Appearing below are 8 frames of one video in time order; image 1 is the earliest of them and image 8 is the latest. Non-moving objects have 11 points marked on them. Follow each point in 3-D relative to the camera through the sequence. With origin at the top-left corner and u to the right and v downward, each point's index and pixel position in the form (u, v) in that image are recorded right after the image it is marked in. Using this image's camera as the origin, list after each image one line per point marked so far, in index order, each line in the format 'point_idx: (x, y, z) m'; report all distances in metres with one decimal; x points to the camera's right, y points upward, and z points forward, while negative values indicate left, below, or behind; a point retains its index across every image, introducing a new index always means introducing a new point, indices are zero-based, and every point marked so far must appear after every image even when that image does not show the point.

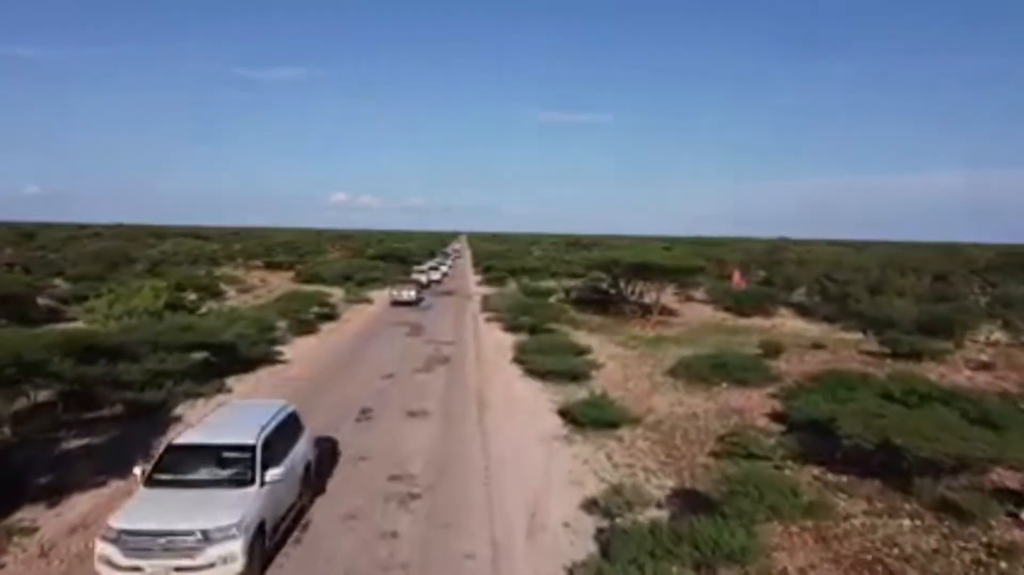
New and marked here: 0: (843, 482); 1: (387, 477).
0: (+7.3, -4.3, +17.8) m
1: (-2.7, -4.1, +17.2) m
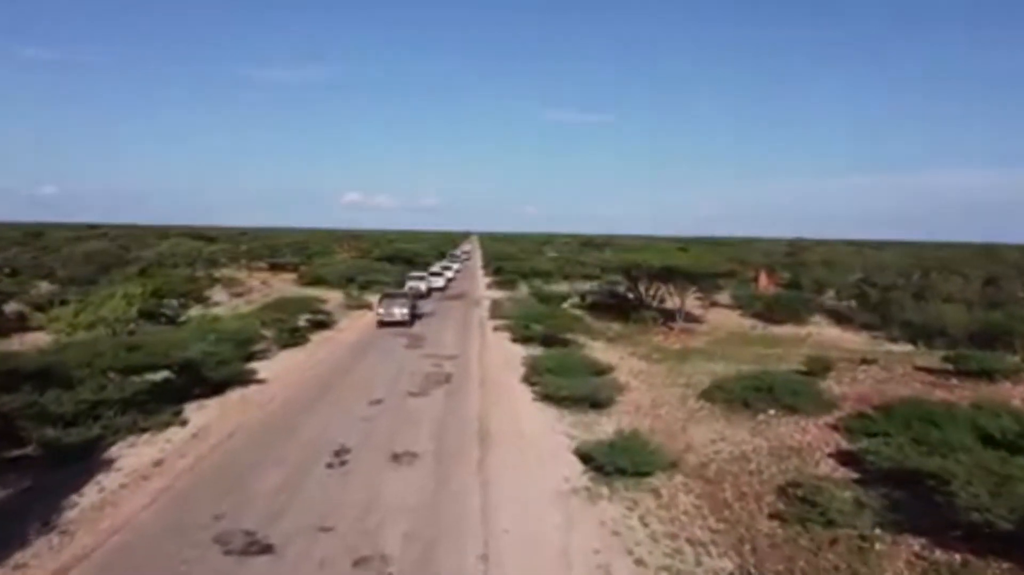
0: (+7.4, -4.6, +13.4) m
1: (-2.6, -4.4, +13.0) m
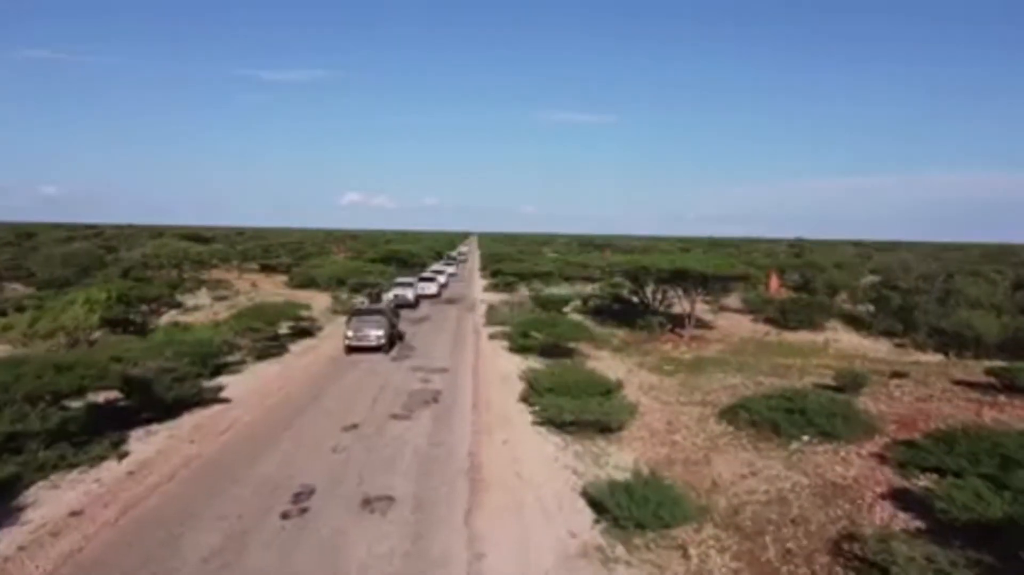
0: (+7.3, -4.8, +10.2) m
1: (-2.7, -4.6, +9.8) m
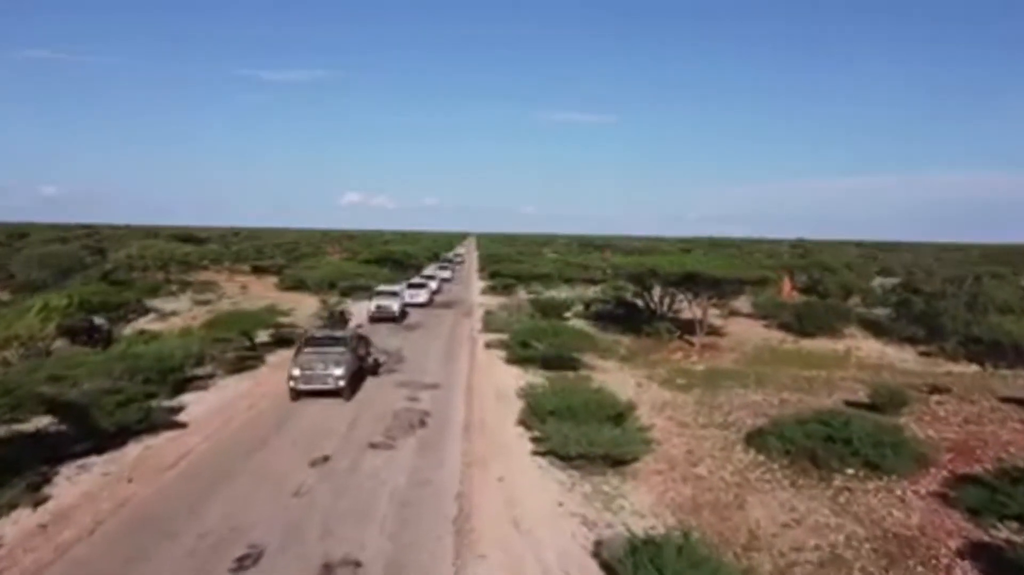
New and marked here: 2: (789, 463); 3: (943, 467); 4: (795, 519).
0: (+7.3, -5.0, +7.1) m
1: (-2.7, -4.8, +6.7) m
2: (+6.6, -4.2, +19.3) m
3: (+10.2, -4.2, +19.1) m
4: (+5.5, -4.5, +15.7) m
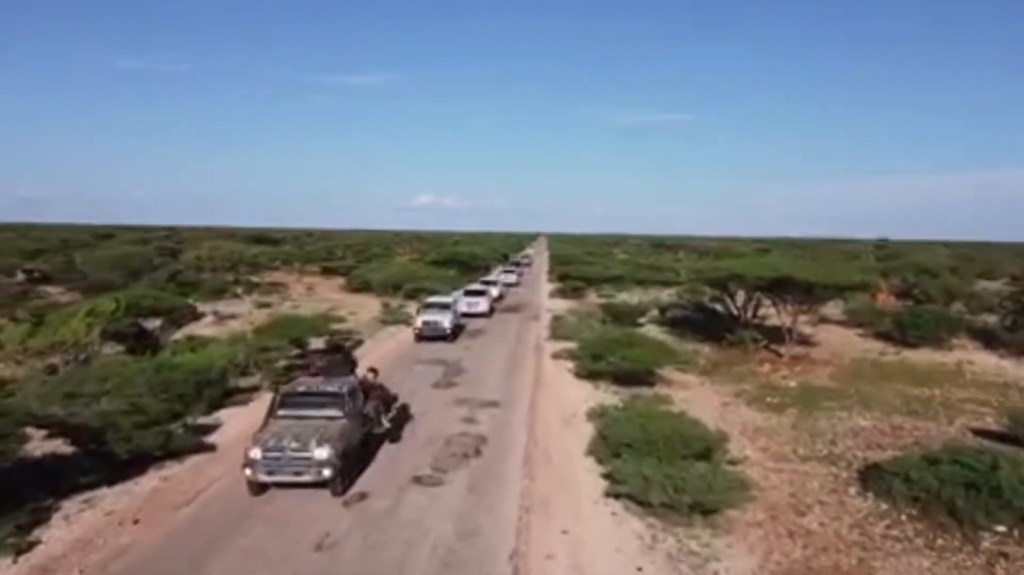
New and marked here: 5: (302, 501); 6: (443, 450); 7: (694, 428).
0: (+7.5, -5.2, +3.6) m
1: (-2.4, -5.0, +4.0) m
2: (+8.0, -4.4, +15.8) m
3: (+11.5, -4.5, +15.2) m
4: (+6.5, -4.7, +12.3) m
5: (-4.0, -4.1, +15.6) m
6: (-1.6, -3.9, +19.5) m
7: (+4.4, -3.4, +19.5) m
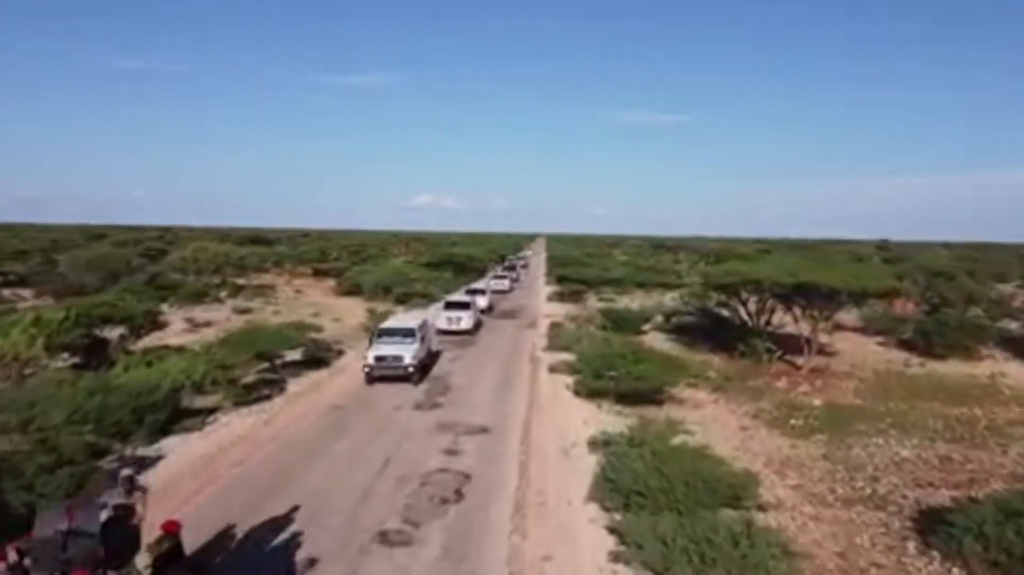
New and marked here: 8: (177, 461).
0: (+7.3, -5.5, +0.5) m
1: (-2.6, -5.2, +0.9) m
2: (+7.7, -4.7, +12.7) m
3: (+11.3, -4.7, +12.1) m
4: (+6.3, -5.0, +9.2) m
5: (-4.3, -4.4, +12.5) m
6: (-1.9, -4.1, +16.4) m
7: (+4.1, -3.6, +16.4) m
8: (-7.7, -3.9, +18.6) m
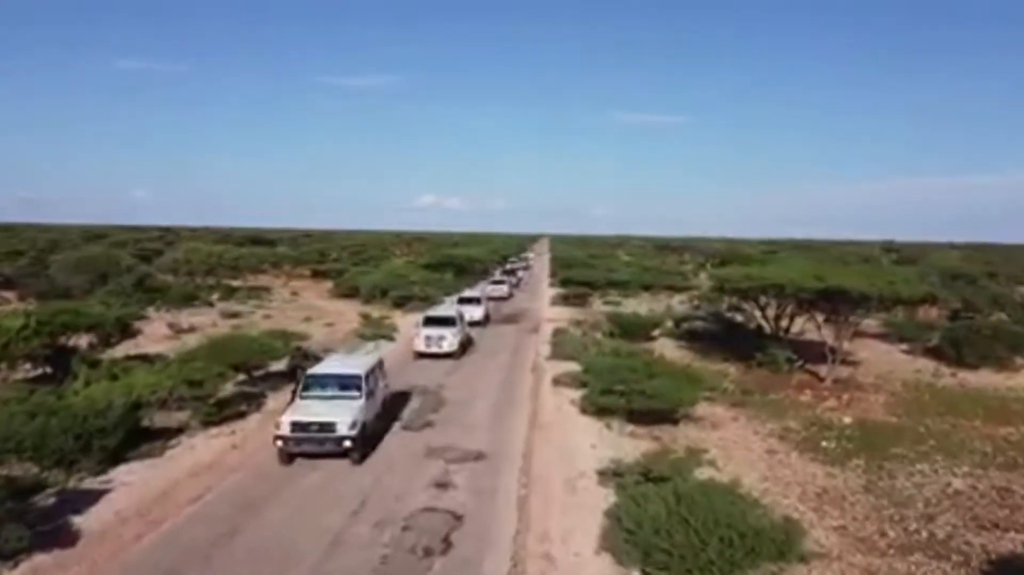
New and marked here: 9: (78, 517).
0: (+7.2, -5.6, -2.0) m
1: (-2.7, -5.4, -1.5) m
2: (+7.7, -4.9, +10.2) m
3: (+11.2, -4.9, +9.6) m
4: (+6.2, -5.2, +6.7) m
5: (-4.3, -4.5, +10.0) m
6: (-1.9, -4.3, +13.9) m
7: (+4.1, -3.8, +14.0) m
8: (-7.7, -4.1, +16.1) m
9: (-7.9, -4.2, +14.9) m
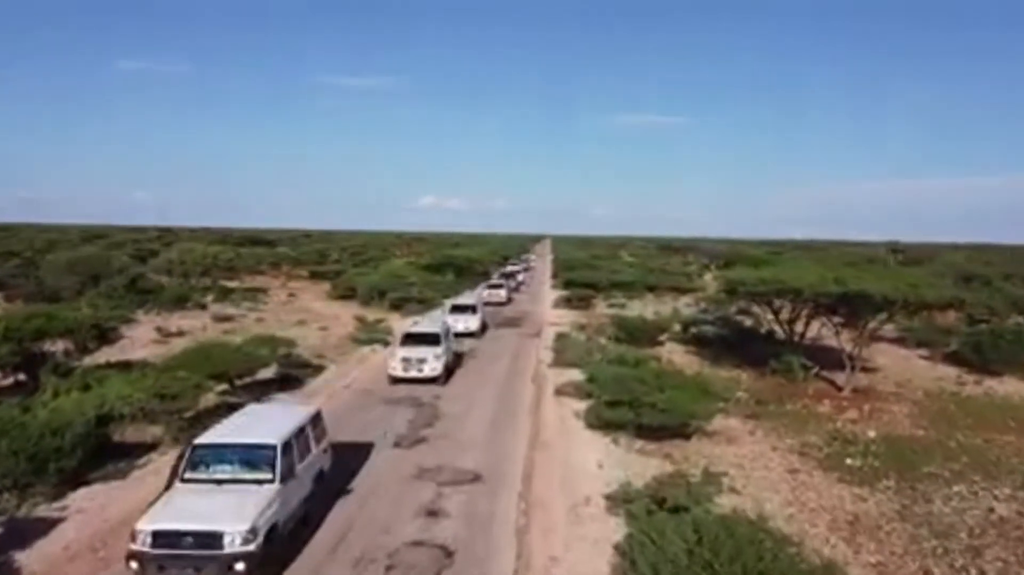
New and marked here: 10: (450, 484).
0: (+7.1, -5.8, -3.7) m
1: (-2.8, -5.5, -3.2) m
2: (+7.6, -5.0, +8.5) m
3: (+11.2, -5.0, +7.9) m
4: (+6.2, -5.3, +5.0) m
5: (-4.4, -4.7, +8.3) m
6: (-2.0, -4.4, +12.2) m
7: (+4.1, -3.9, +12.3) m
8: (-7.7, -4.2, +14.5) m
9: (-8.0, -4.3, +13.3) m
10: (-1.3, -4.1, +17.1) m
